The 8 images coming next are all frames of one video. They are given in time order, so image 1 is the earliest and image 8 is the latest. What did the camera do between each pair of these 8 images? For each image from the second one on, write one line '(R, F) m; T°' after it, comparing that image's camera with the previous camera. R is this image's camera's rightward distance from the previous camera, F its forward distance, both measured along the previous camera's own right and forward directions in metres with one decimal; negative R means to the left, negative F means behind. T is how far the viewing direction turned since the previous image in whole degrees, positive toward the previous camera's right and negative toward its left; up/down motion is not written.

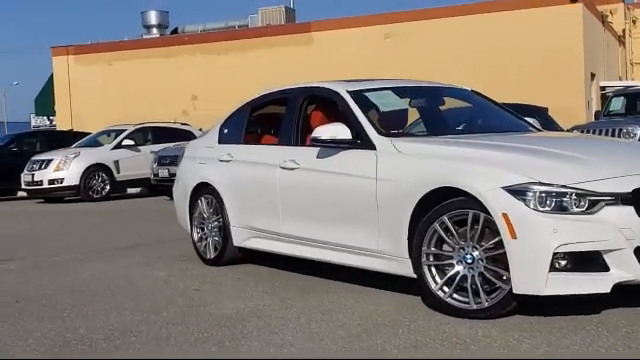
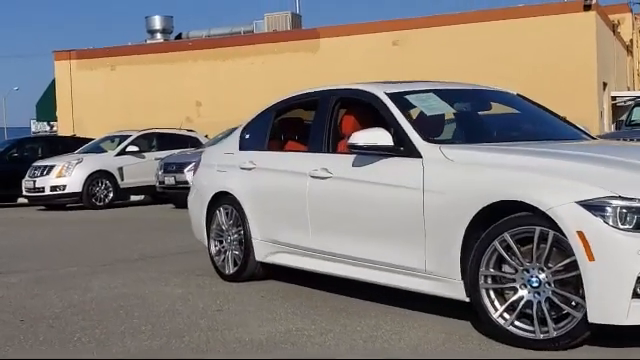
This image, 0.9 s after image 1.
(-0.3, +0.7) m; 0°
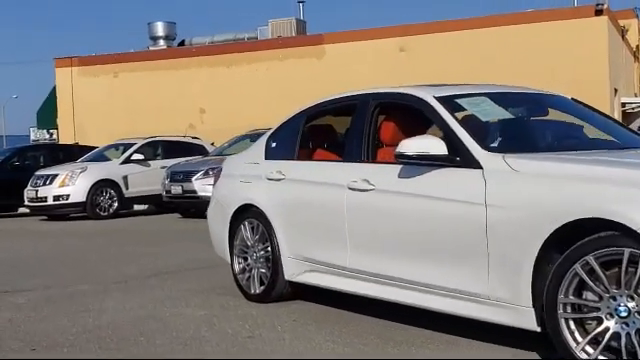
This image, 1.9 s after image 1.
(-0.3, +0.6) m; 0°
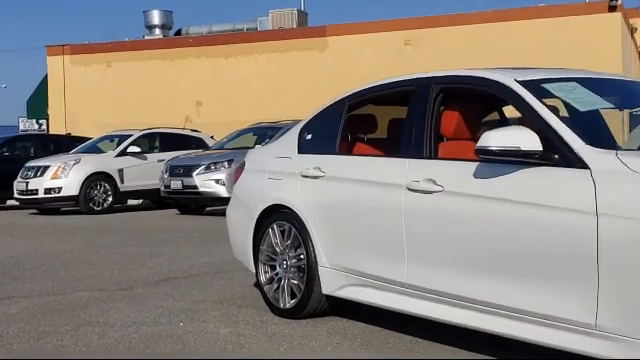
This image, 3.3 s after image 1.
(-0.4, +1.0) m; +1°
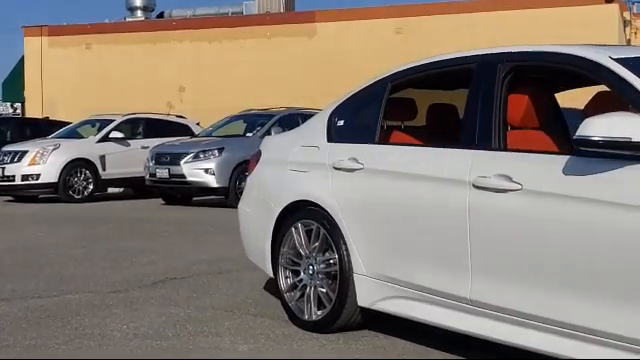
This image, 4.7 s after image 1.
(-0.4, +0.9) m; +2°
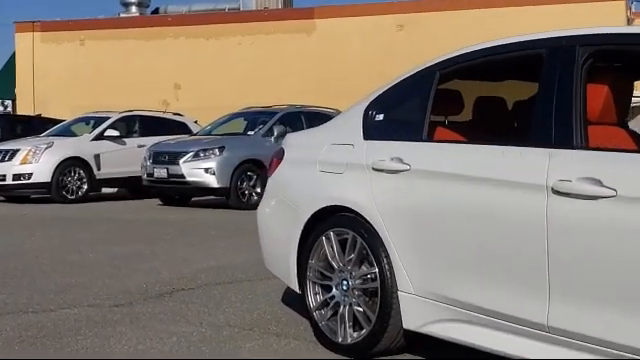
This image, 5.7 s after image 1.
(-0.3, +0.7) m; +1°
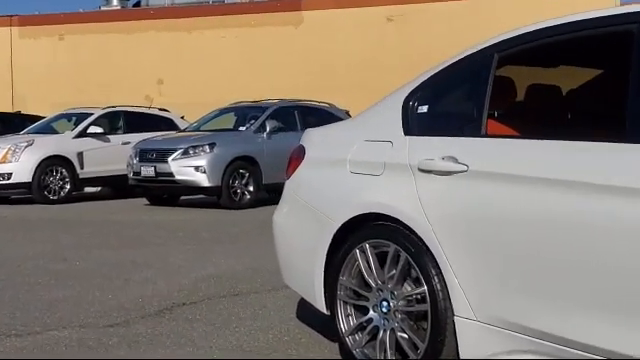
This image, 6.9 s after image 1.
(-0.3, +0.8) m; +1°
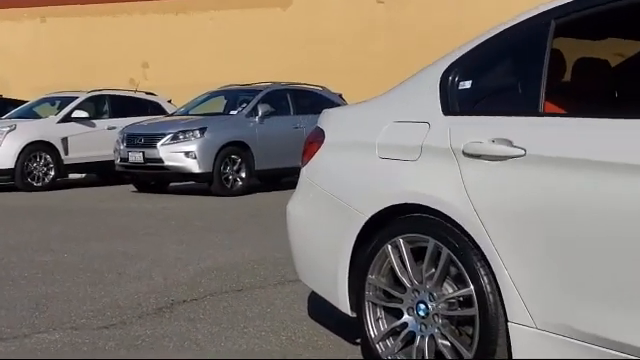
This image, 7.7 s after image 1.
(-0.2, +0.5) m; +1°
